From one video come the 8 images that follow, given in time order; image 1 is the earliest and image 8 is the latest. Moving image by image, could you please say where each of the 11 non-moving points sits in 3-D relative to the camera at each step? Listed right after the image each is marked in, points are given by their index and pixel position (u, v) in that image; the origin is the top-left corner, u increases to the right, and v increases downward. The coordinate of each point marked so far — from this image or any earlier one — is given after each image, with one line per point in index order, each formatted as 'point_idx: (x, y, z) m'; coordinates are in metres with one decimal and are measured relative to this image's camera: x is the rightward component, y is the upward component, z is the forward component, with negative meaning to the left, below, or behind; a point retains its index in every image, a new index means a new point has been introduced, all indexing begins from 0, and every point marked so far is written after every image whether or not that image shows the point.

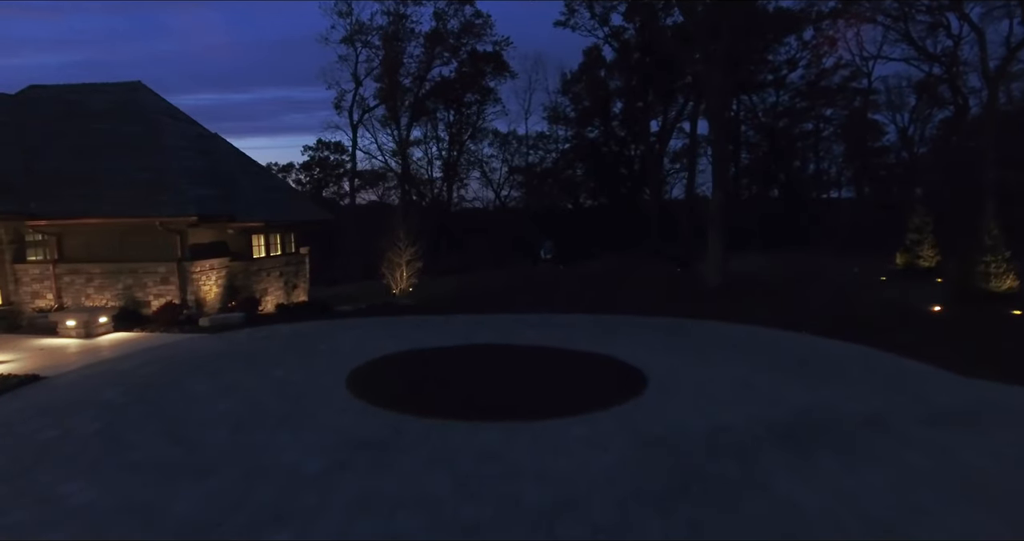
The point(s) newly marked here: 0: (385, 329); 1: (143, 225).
0: (-2.7, -1.3, +13.7) m
1: (-8.6, +1.1, +14.7) m
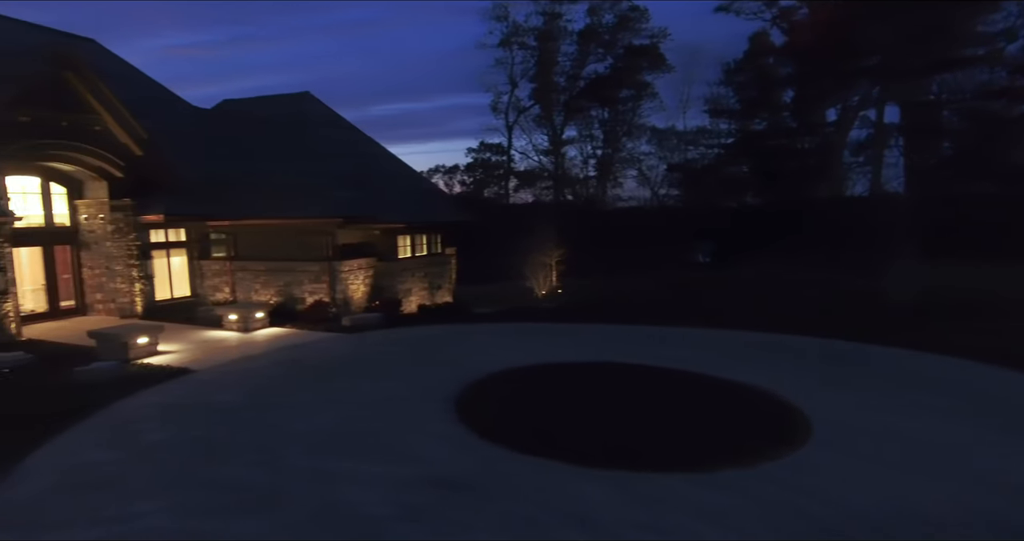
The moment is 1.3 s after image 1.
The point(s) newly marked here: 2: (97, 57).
0: (+0.1, -1.4, +13.4) m
1: (-5.3, +1.1, +15.8) m
2: (-11.8, +5.9, +17.8) m
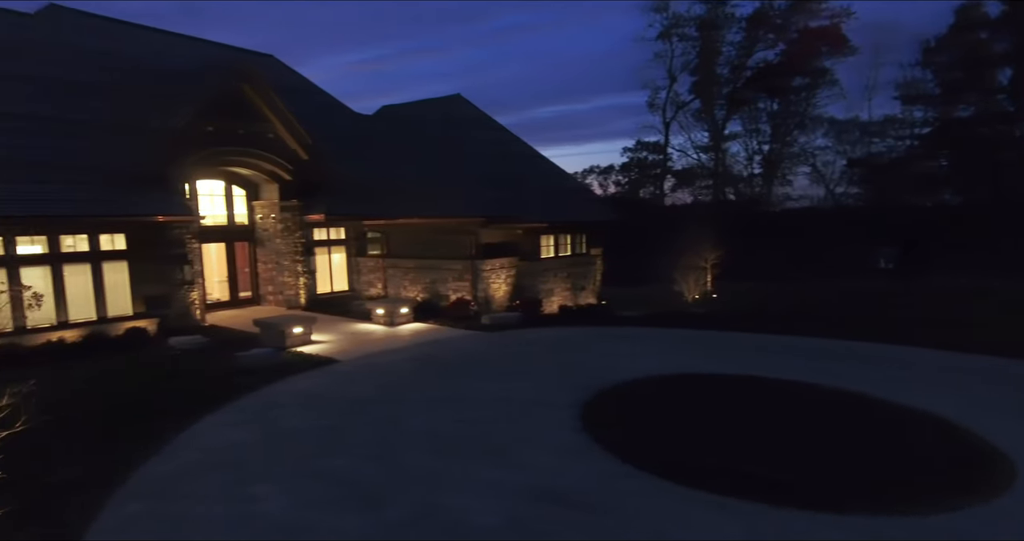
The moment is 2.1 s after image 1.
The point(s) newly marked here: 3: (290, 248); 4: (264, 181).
0: (+2.9, -1.4, +12.4) m
1: (-1.7, +1.2, +16.1) m
2: (-7.4, +6.1, +19.6) m
3: (-5.8, +0.6, +16.6) m
4: (-6.5, +2.4, +16.6) m
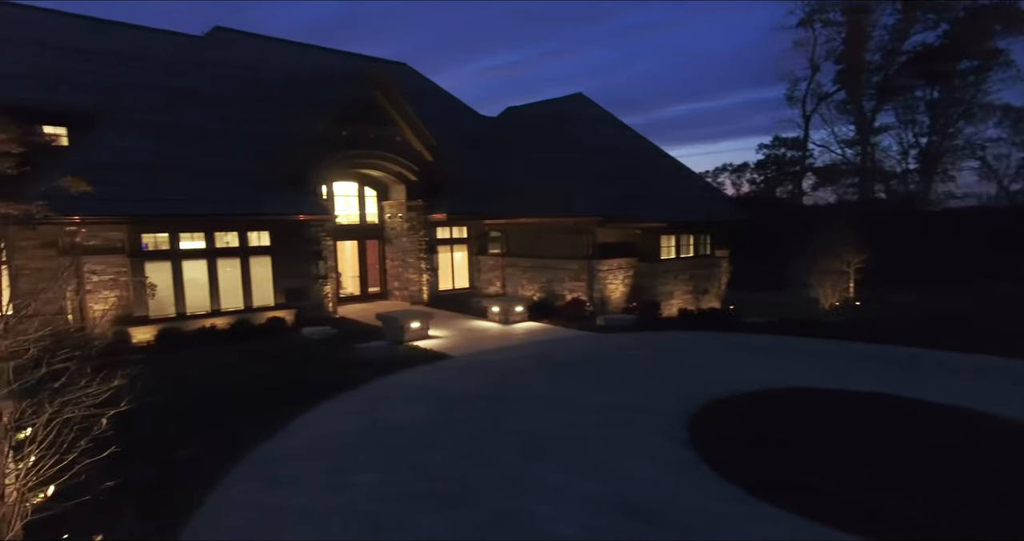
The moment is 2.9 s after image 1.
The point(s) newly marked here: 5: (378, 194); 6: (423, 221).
0: (+5.0, -1.5, +11.5) m
1: (+1.3, +1.2, +16.1) m
2: (-3.5, +6.2, +20.6) m
3: (-2.7, +0.7, +17.3) m
4: (-3.3, +2.4, +17.4) m
5: (-3.8, +2.2, +17.9) m
6: (-2.4, +1.3, +17.2) m
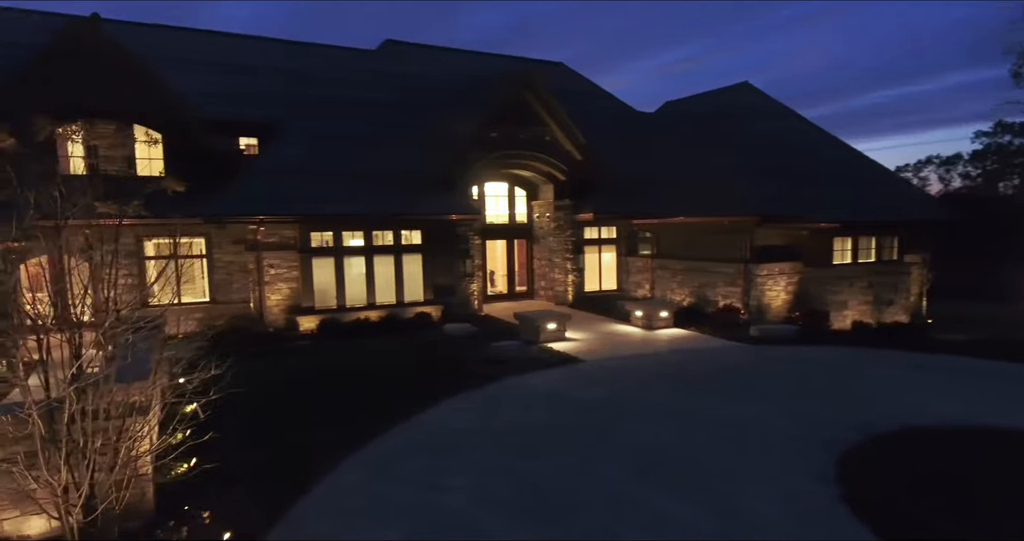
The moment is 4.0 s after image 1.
0: (+7.2, -1.7, +9.5) m
1: (+4.8, +1.1, +14.9) m
2: (+1.5, +6.2, +20.5) m
3: (+1.3, +0.7, +17.2) m
4: (+0.8, +2.5, +17.4) m
5: (+0.4, +2.2, +18.0) m
6: (+1.6, +1.3, +17.0) m
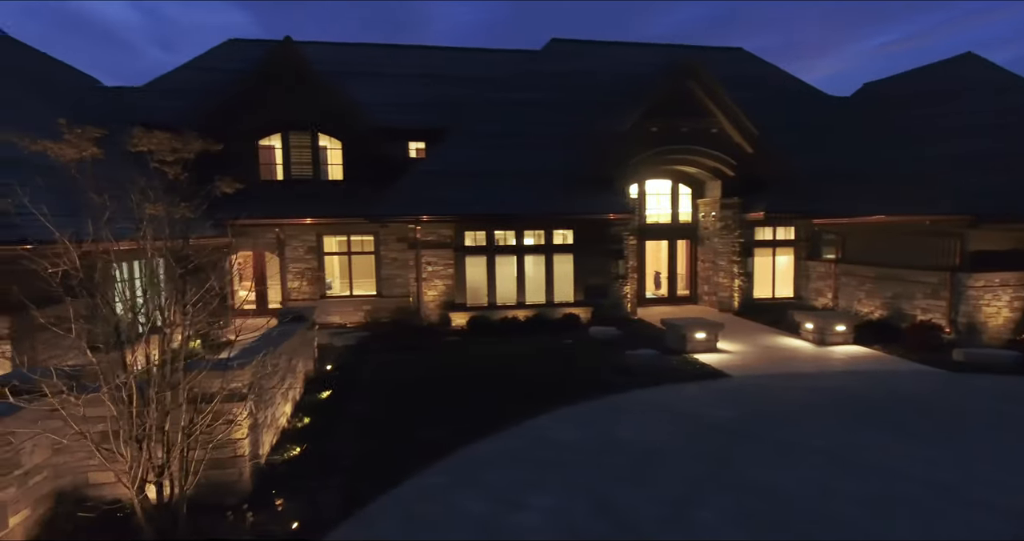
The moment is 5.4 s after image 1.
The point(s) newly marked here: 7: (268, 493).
0: (+8.7, -1.9, +6.7) m
1: (+8.1, +0.9, +12.5) m
2: (+6.7, +6.1, +18.9) m
3: (+5.4, +0.6, +15.7) m
4: (+5.0, +2.4, +16.1) m
5: (+4.8, +2.1, +16.8) m
6: (+5.6, +1.2, +15.5) m
7: (-2.2, -2.0, +5.6) m
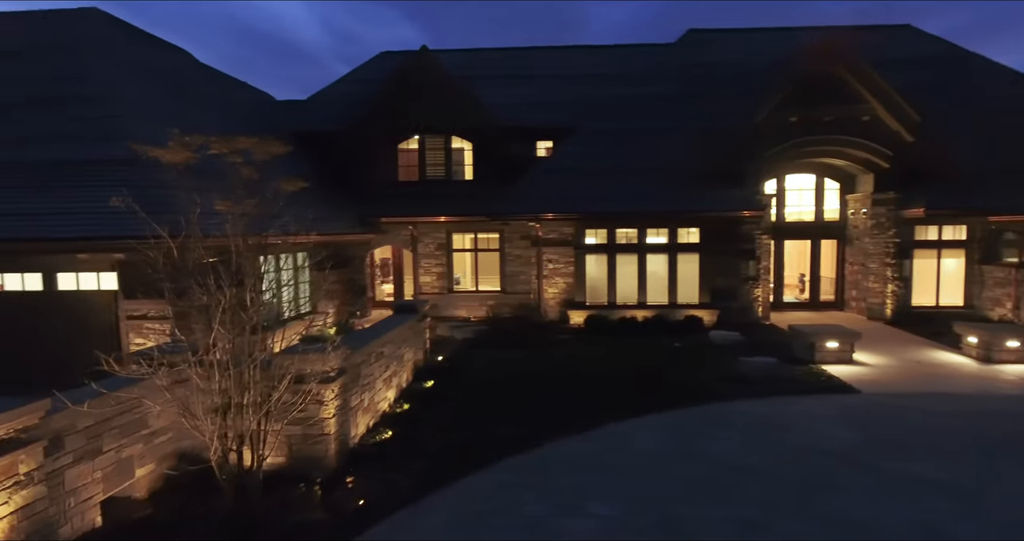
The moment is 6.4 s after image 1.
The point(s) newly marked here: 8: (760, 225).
0: (+9.3, -2.0, +4.6) m
1: (+10.1, +0.8, +10.3) m
2: (+10.4, +6.0, +16.8) m
3: (+8.2, +0.5, +14.1) m
4: (+8.0, +2.3, +14.6) m
5: (+7.9, +2.0, +15.2) m
6: (+8.4, +1.2, +13.8) m
7: (-1.6, -1.9, +6.0) m
8: (+5.6, +1.0, +14.3) m
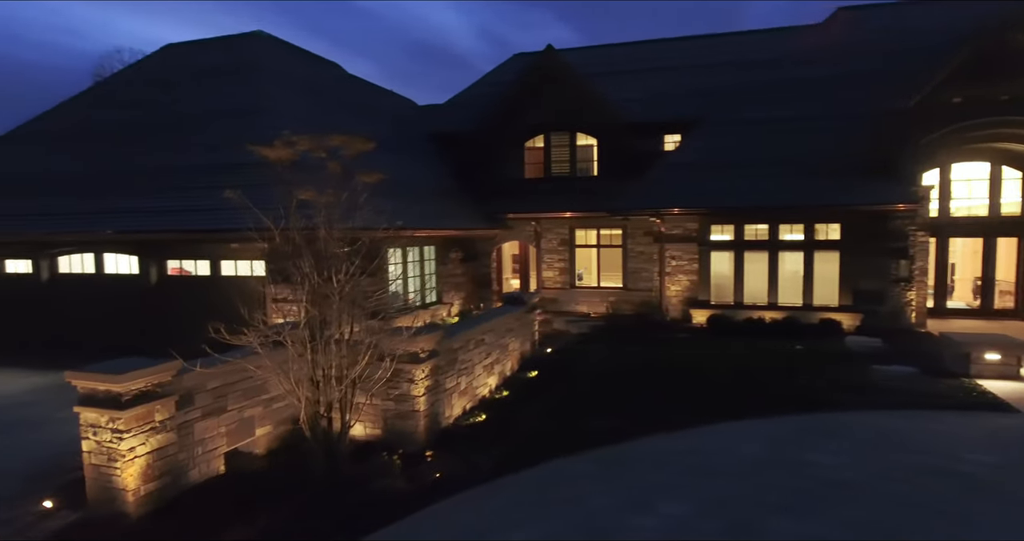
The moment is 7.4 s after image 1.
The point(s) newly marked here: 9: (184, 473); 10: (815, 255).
0: (+9.4, -2.1, +2.5) m
1: (+11.6, +0.7, +7.9) m
2: (+13.5, +5.9, +14.1) m
3: (+10.7, +0.4, +12.0) m
4: (+10.6, +2.2, +12.5) m
5: (+10.7, +2.0, +13.1) m
6: (+10.8, +1.1, +11.7) m
7: (-0.8, -1.8, +6.4) m
8: (+8.2, +1.0, +12.8) m
9: (-2.8, -1.7, +5.4) m
10: (+6.5, +0.3, +13.4) m
